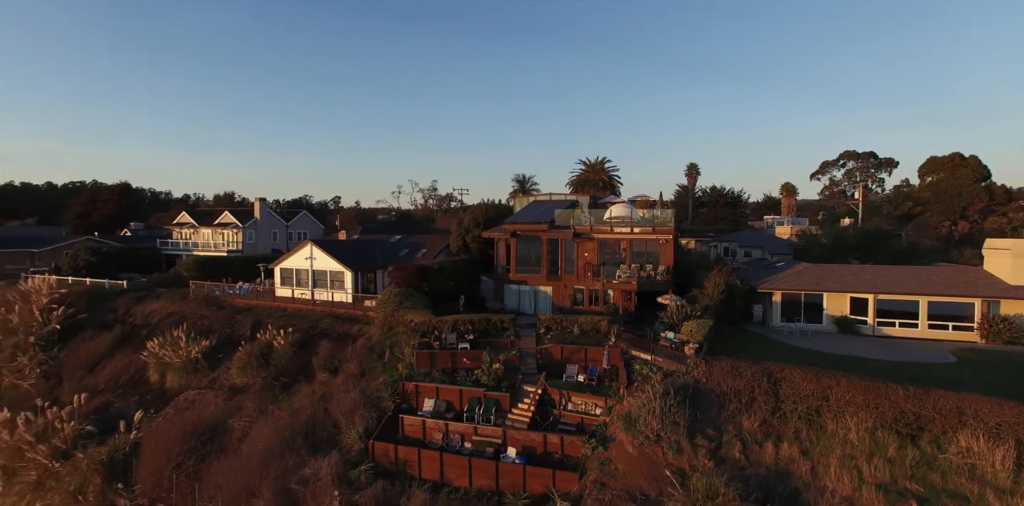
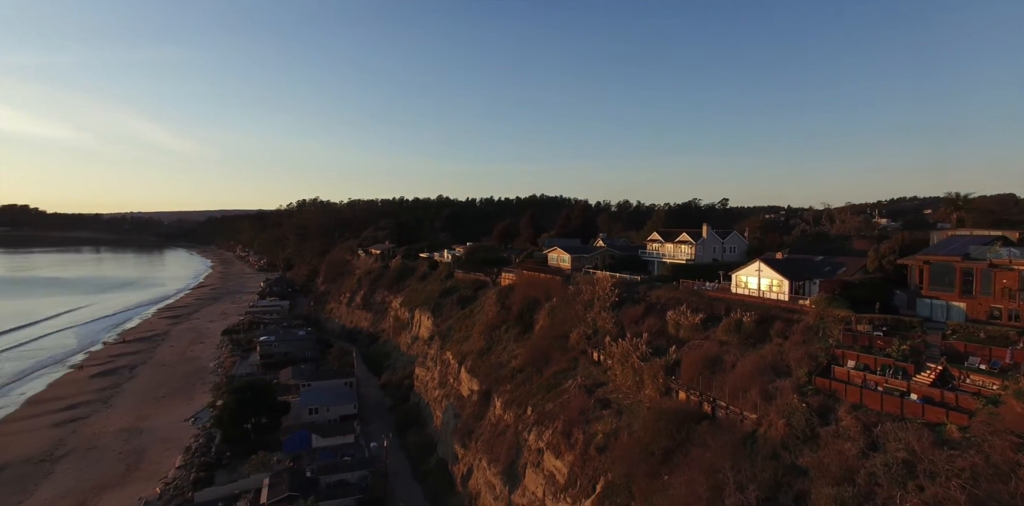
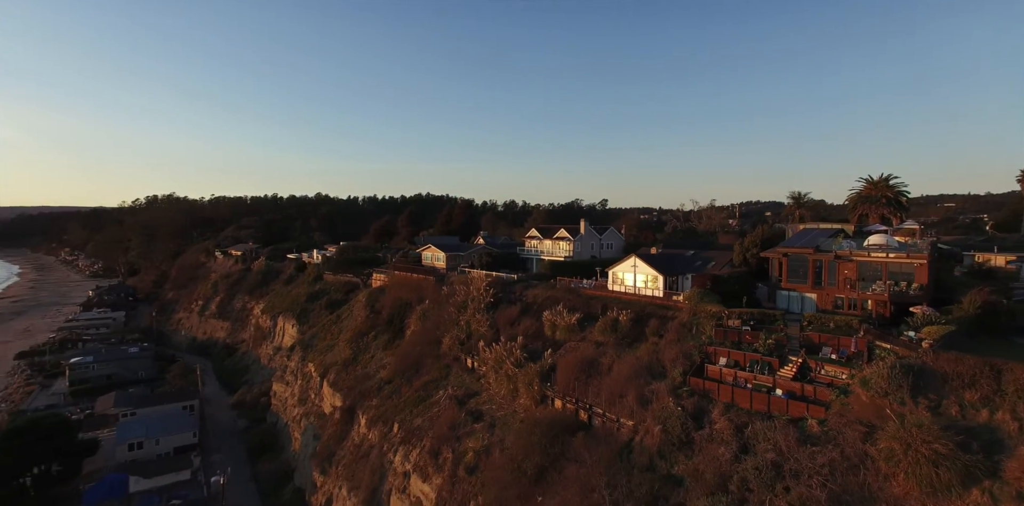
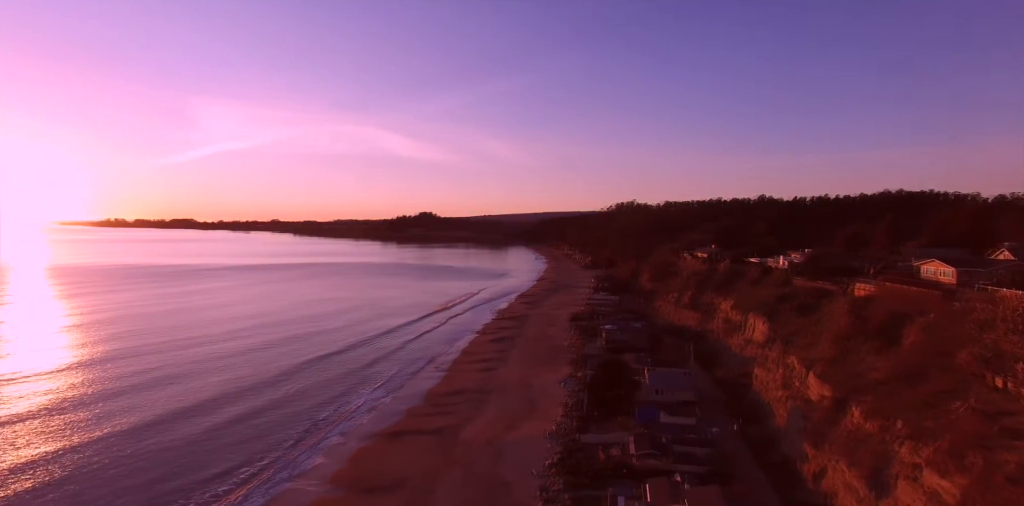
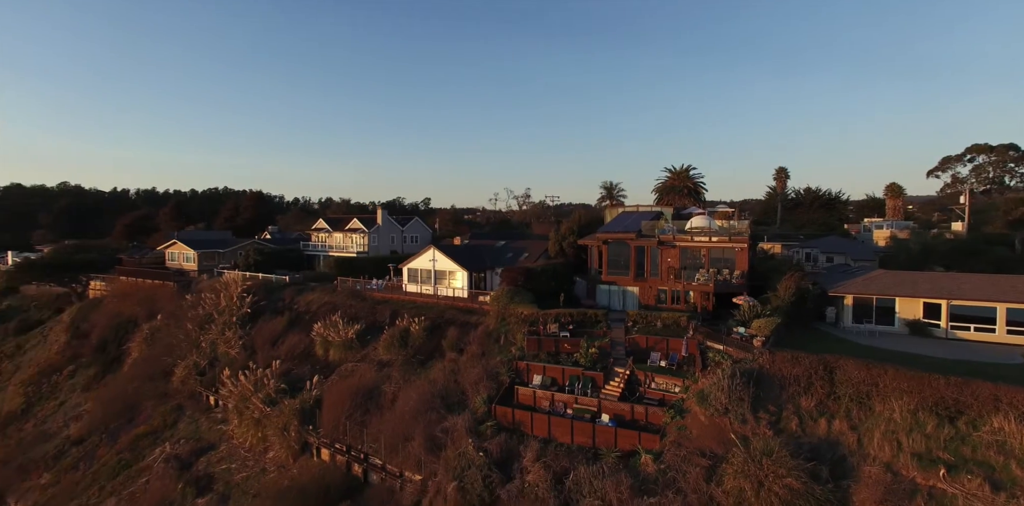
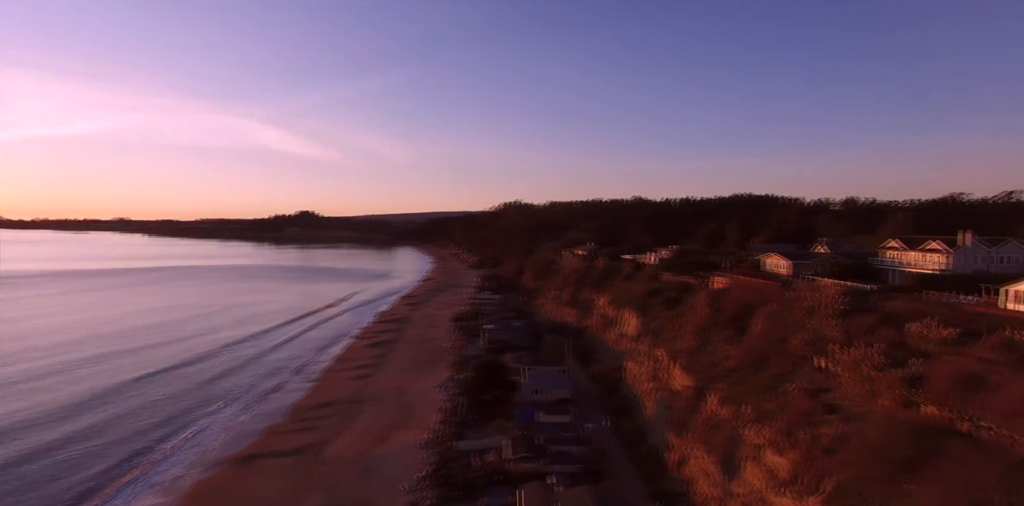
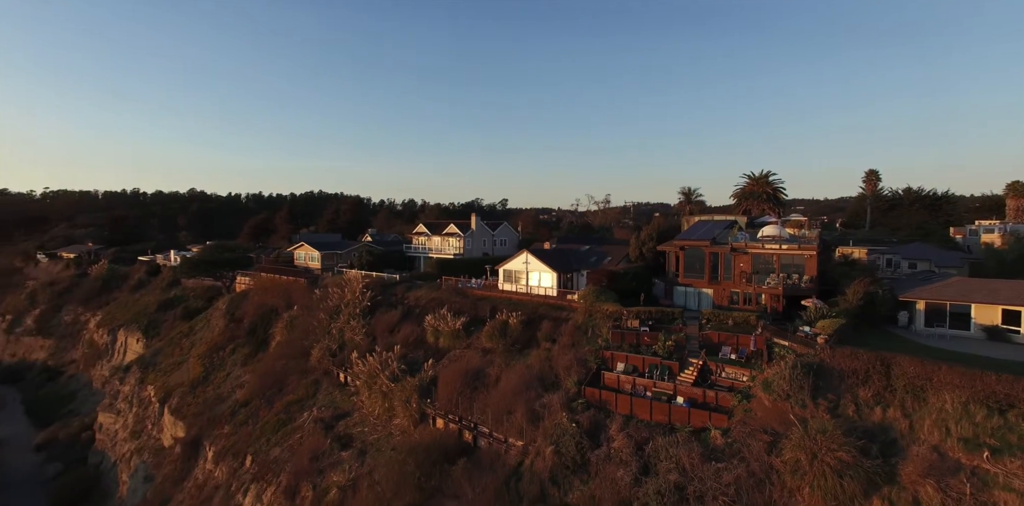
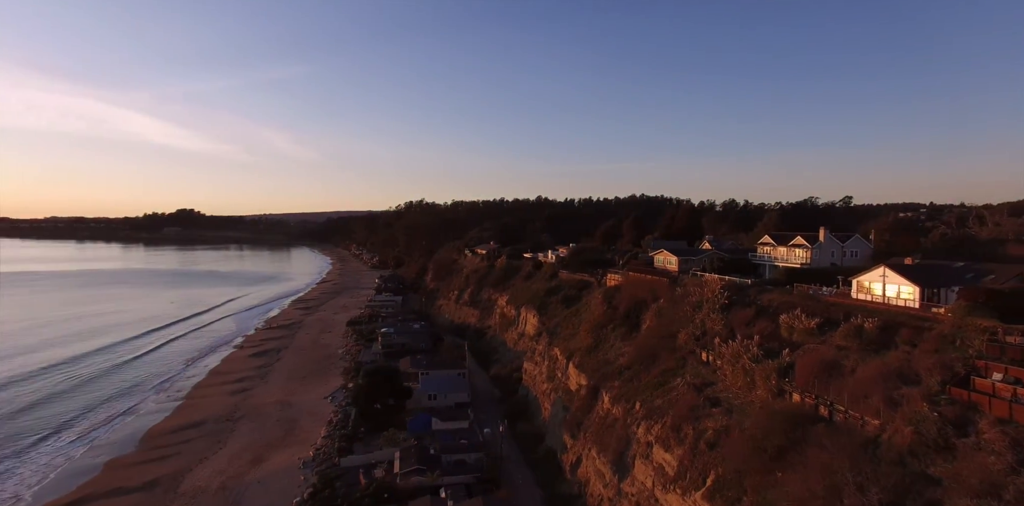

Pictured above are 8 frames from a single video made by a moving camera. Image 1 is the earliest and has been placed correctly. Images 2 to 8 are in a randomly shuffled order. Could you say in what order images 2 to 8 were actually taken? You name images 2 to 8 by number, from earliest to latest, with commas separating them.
5, 7, 3, 2, 8, 6, 4
